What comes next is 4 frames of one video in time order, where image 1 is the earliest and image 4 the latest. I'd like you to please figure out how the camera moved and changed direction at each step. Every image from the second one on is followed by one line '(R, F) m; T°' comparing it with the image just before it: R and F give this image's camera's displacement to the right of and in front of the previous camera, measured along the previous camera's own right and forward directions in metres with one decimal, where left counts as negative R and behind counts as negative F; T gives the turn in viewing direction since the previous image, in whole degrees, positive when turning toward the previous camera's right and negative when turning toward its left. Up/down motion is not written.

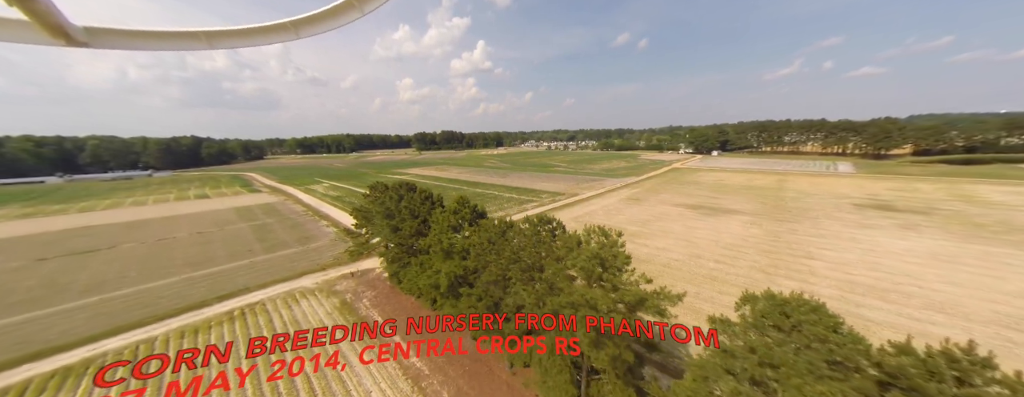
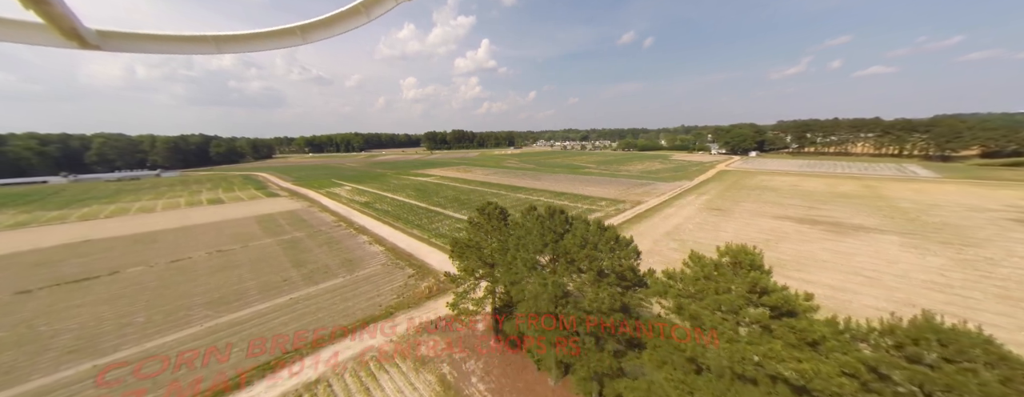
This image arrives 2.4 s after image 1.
(-4.5, +3.3) m; -1°
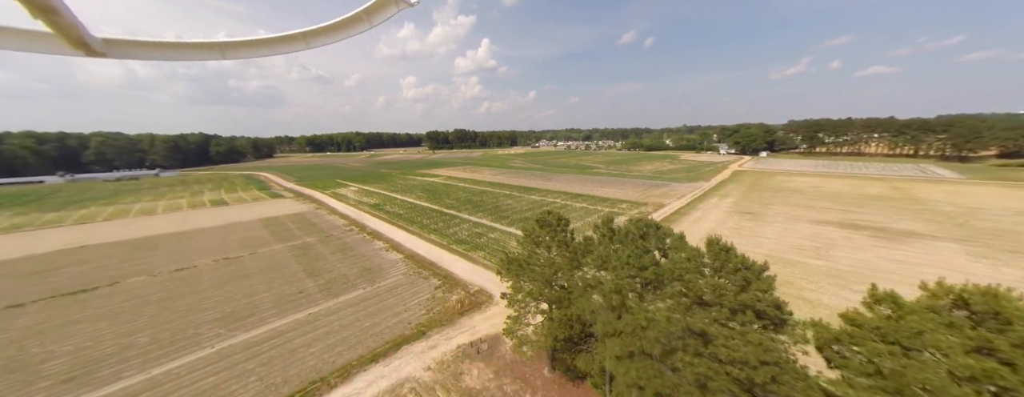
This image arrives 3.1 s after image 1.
(-1.5, +1.0) m; 0°
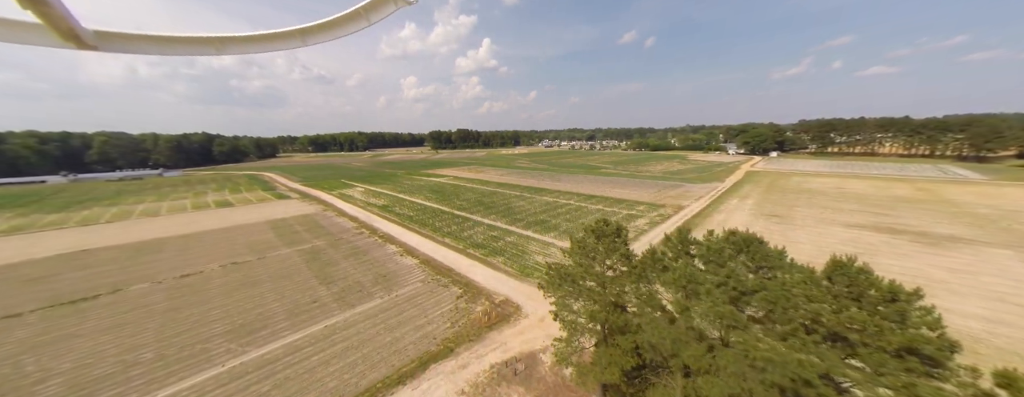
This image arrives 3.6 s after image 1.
(-1.0, +0.7) m; 0°
